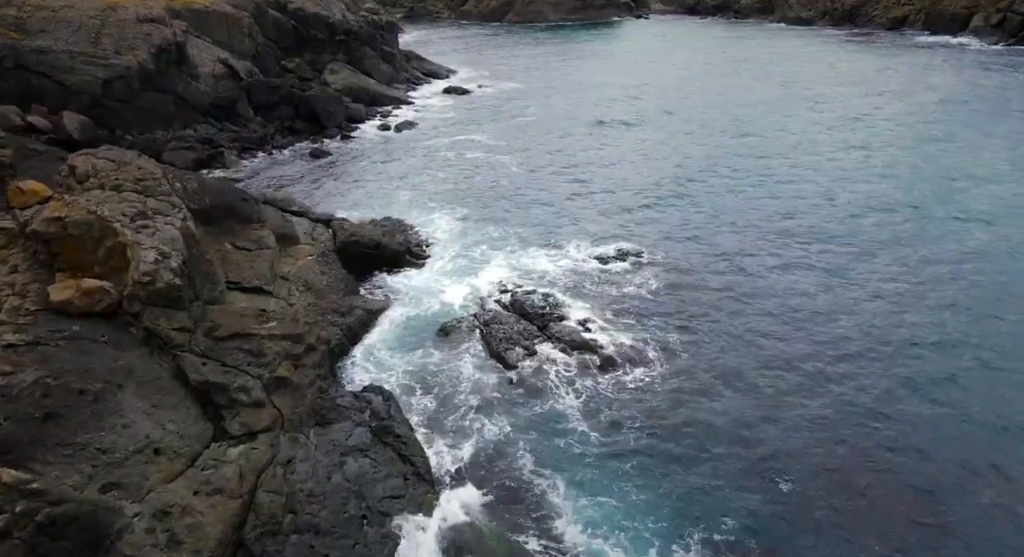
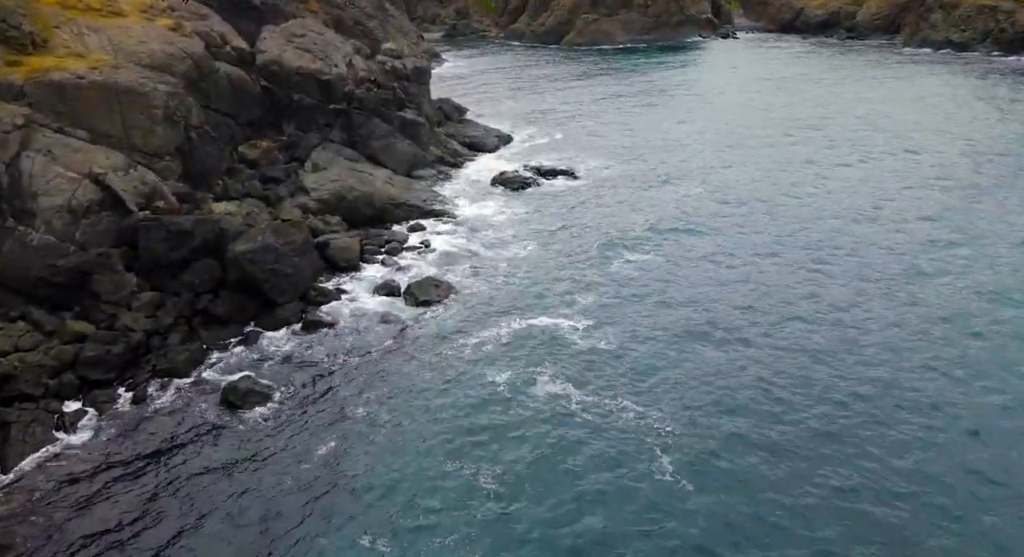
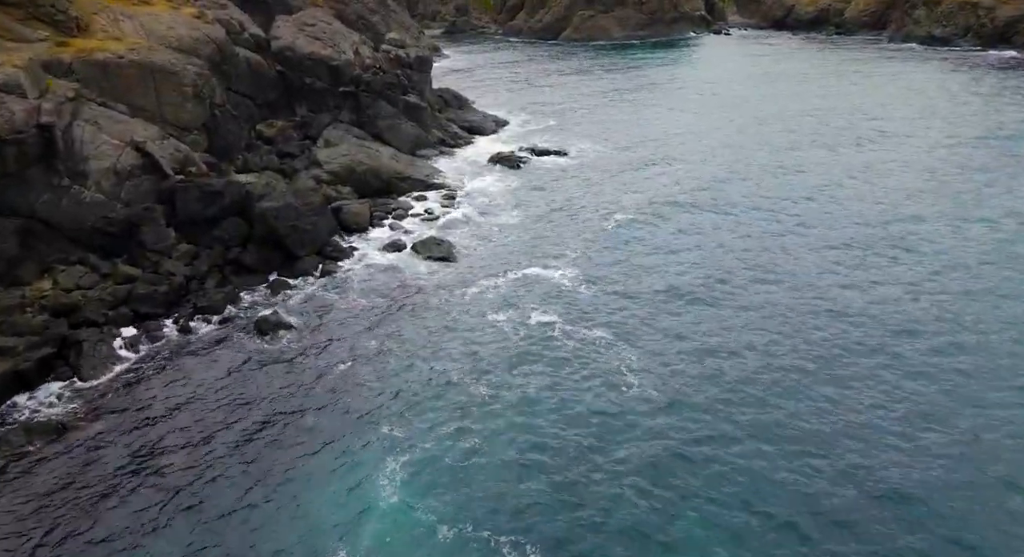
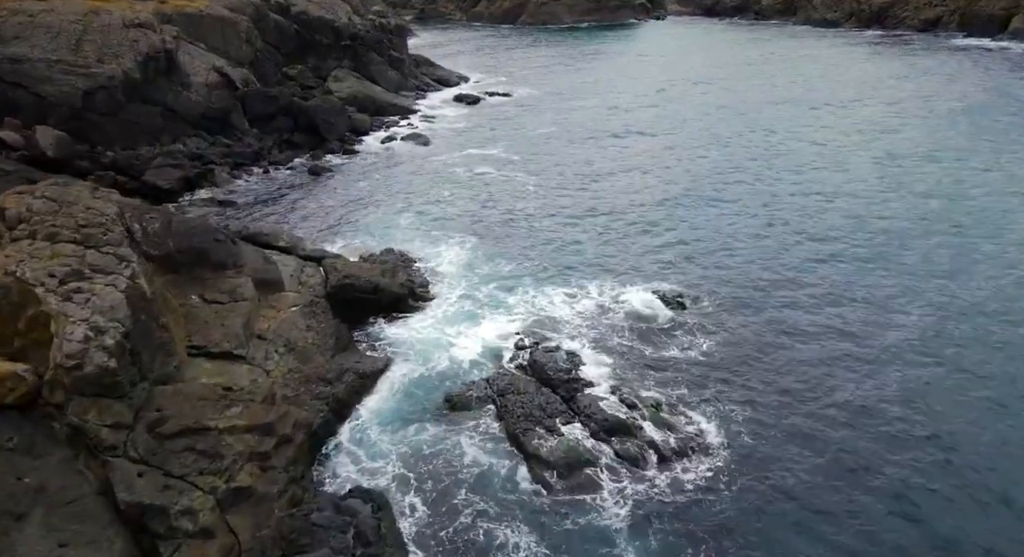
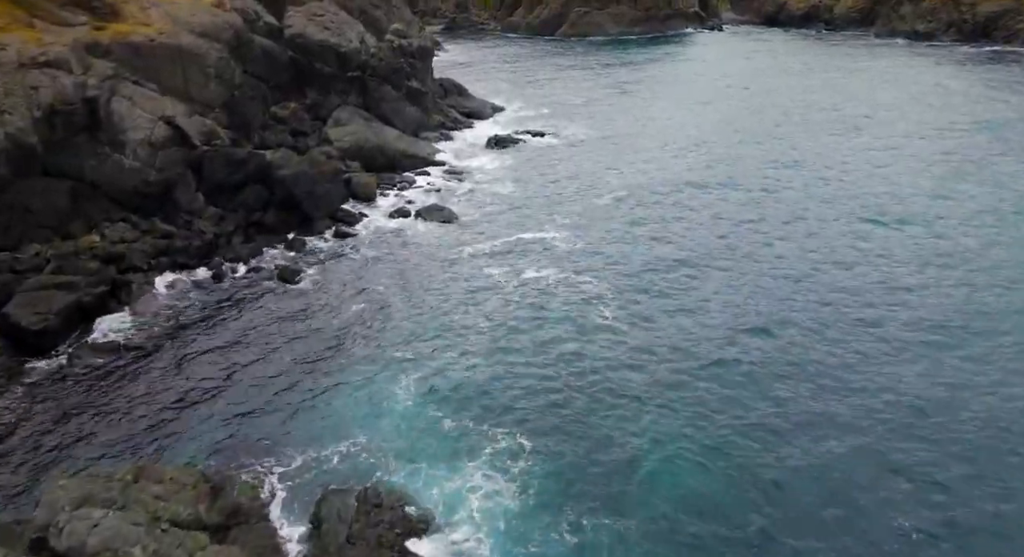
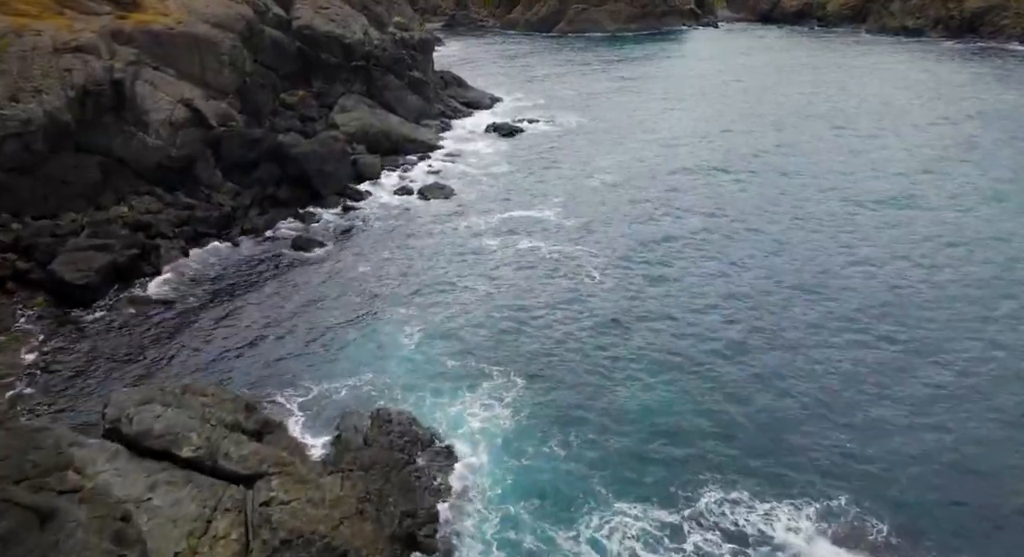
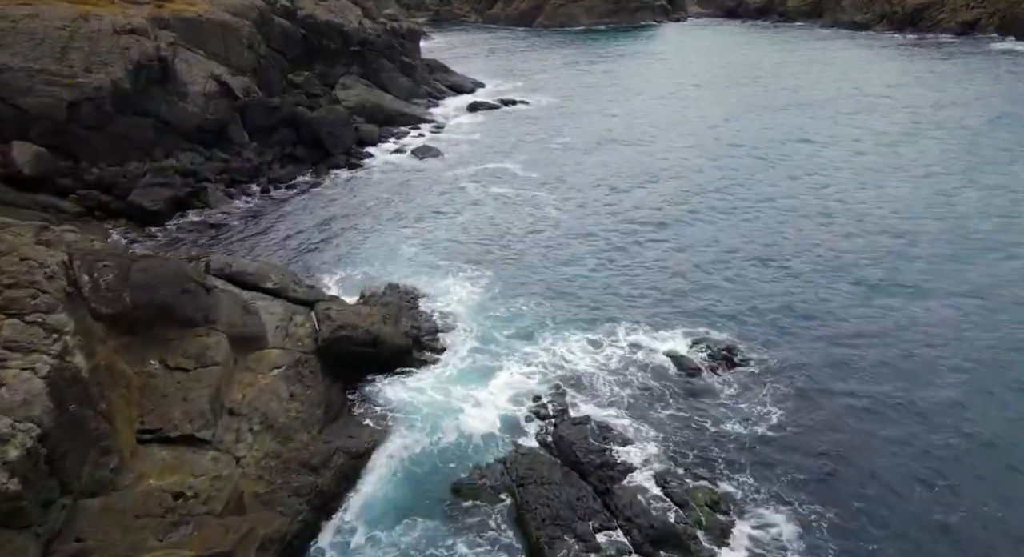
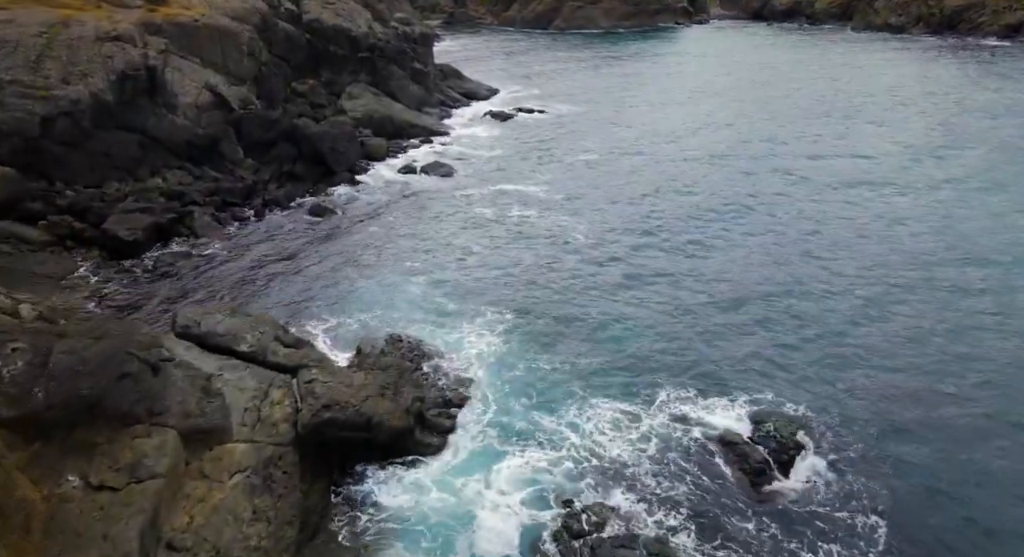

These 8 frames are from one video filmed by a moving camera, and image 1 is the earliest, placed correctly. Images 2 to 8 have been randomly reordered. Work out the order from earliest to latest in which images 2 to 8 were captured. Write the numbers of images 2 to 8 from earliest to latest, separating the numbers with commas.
4, 7, 8, 6, 5, 3, 2
